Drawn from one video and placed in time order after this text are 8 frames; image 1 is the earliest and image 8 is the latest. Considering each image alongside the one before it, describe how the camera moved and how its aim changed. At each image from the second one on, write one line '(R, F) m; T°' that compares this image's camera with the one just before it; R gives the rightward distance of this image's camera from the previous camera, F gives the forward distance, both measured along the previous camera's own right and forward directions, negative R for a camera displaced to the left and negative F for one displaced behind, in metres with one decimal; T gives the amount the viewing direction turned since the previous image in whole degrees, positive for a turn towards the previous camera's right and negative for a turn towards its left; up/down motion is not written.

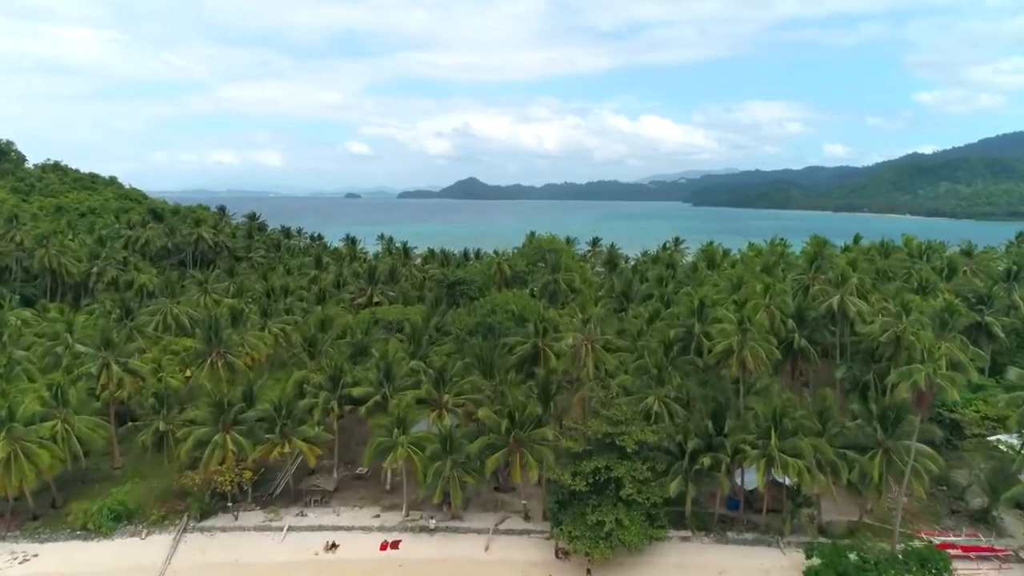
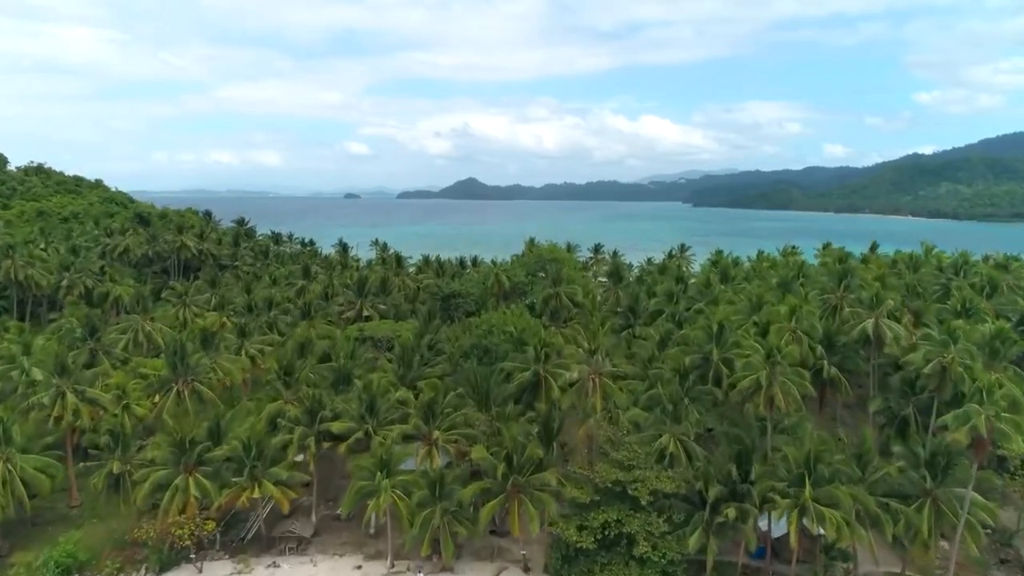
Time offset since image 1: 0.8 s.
(+0.1, +3.7) m; 0°
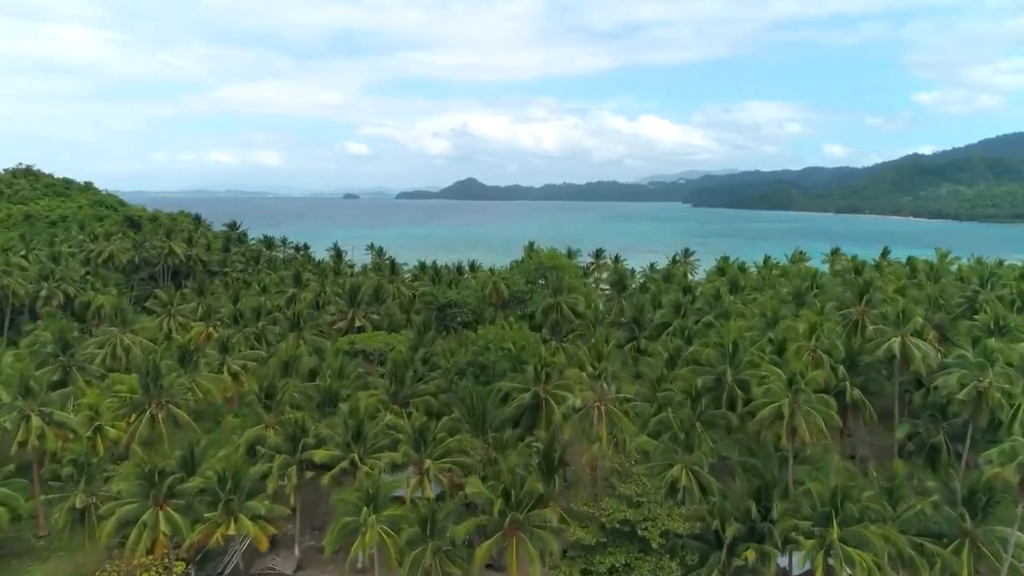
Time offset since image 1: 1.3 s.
(+0.1, +2.4) m; 0°
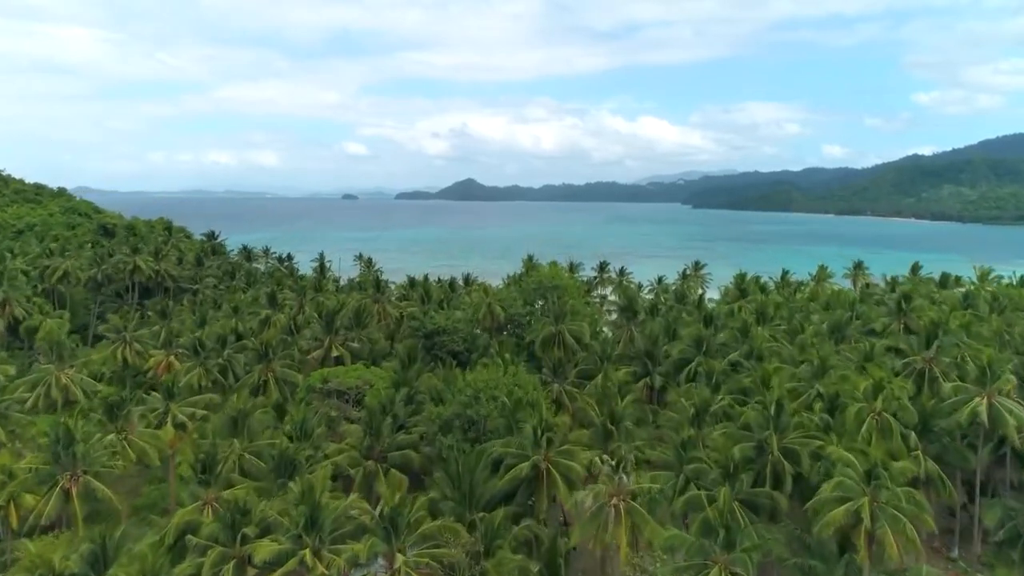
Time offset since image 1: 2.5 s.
(+0.2, +6.0) m; 0°
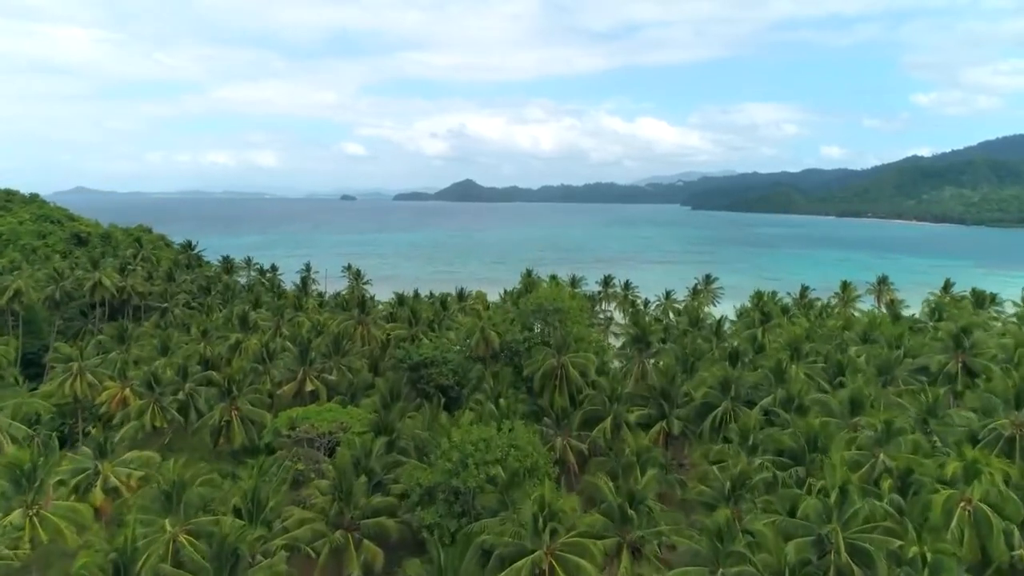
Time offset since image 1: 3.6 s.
(+0.1, +5.4) m; 0°
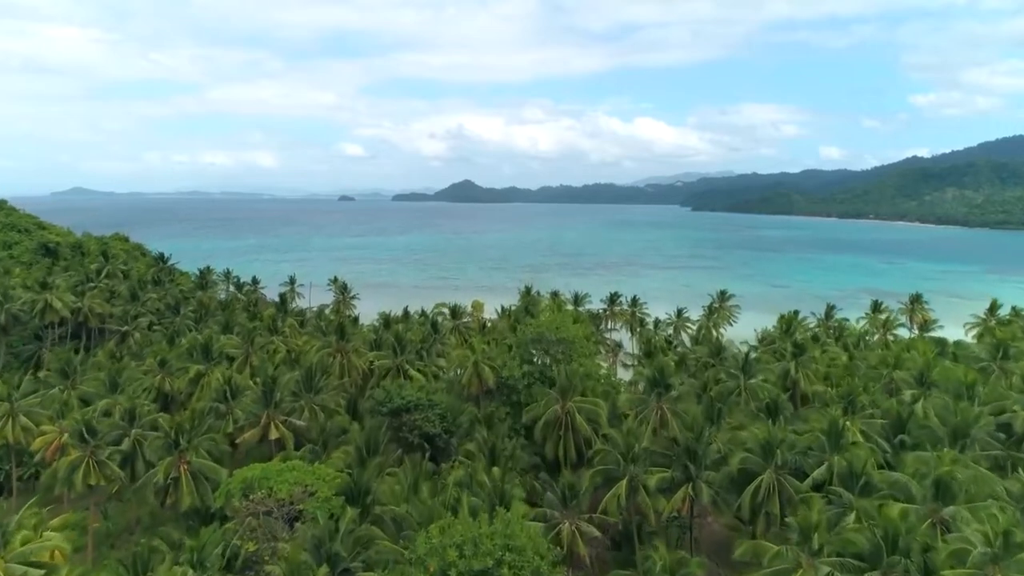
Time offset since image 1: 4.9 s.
(+0.1, +5.9) m; 0°
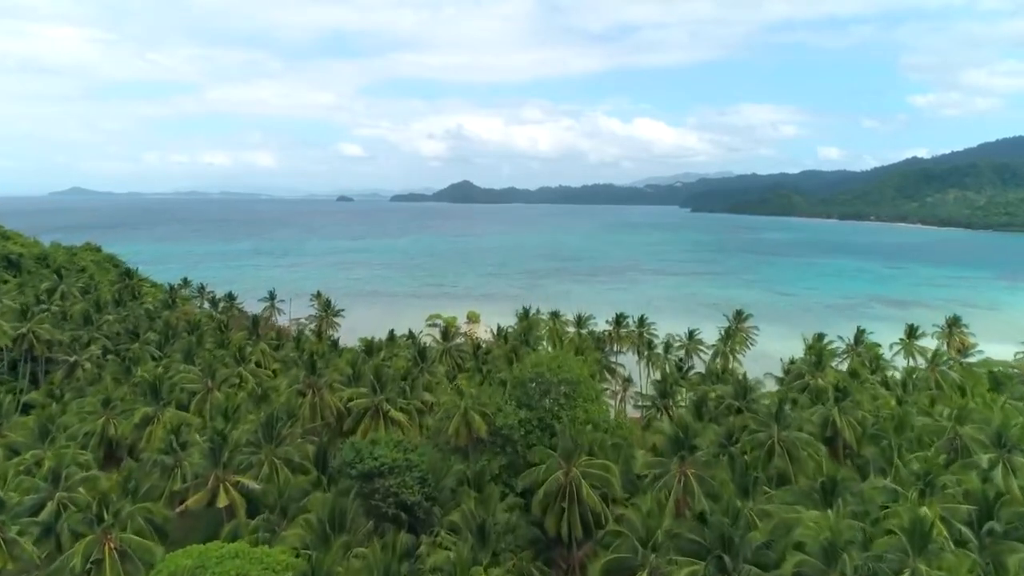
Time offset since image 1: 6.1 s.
(+0.2, +5.9) m; 0°
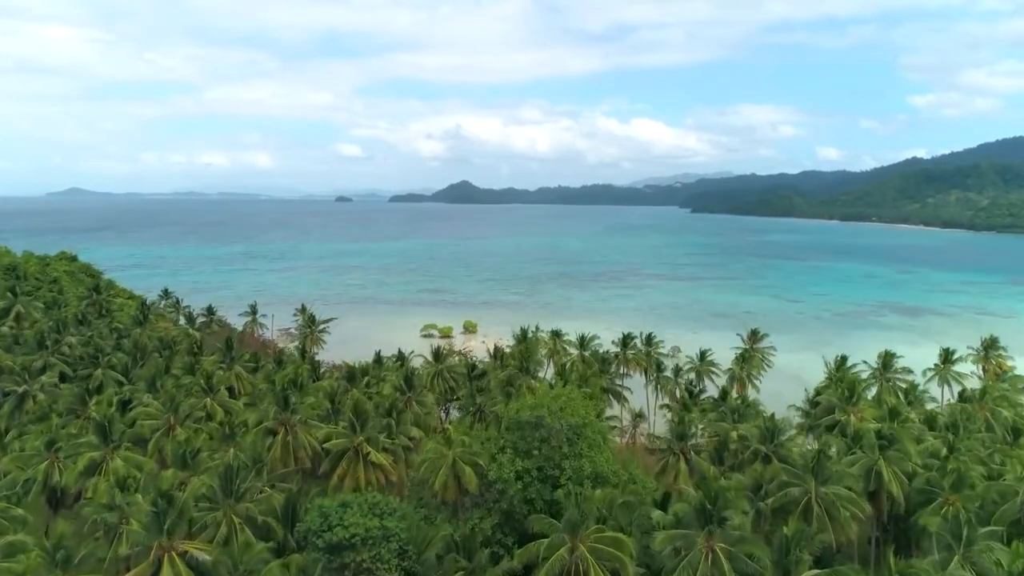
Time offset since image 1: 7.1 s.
(+0.1, +4.7) m; 0°
